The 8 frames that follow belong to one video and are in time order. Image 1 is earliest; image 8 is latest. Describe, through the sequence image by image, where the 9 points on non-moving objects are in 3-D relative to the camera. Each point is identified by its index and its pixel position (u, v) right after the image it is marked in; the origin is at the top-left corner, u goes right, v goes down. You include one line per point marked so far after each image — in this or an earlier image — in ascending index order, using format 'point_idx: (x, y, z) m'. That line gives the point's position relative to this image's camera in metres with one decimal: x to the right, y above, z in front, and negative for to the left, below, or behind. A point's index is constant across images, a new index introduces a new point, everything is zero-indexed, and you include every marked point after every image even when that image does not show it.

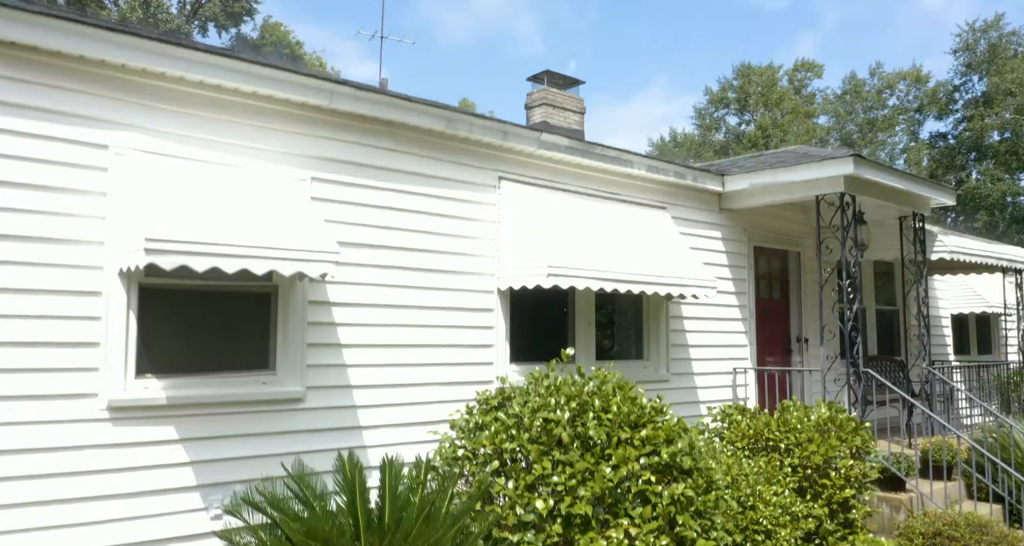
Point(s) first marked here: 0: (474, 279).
0: (-0.3, 0.0, +5.9) m
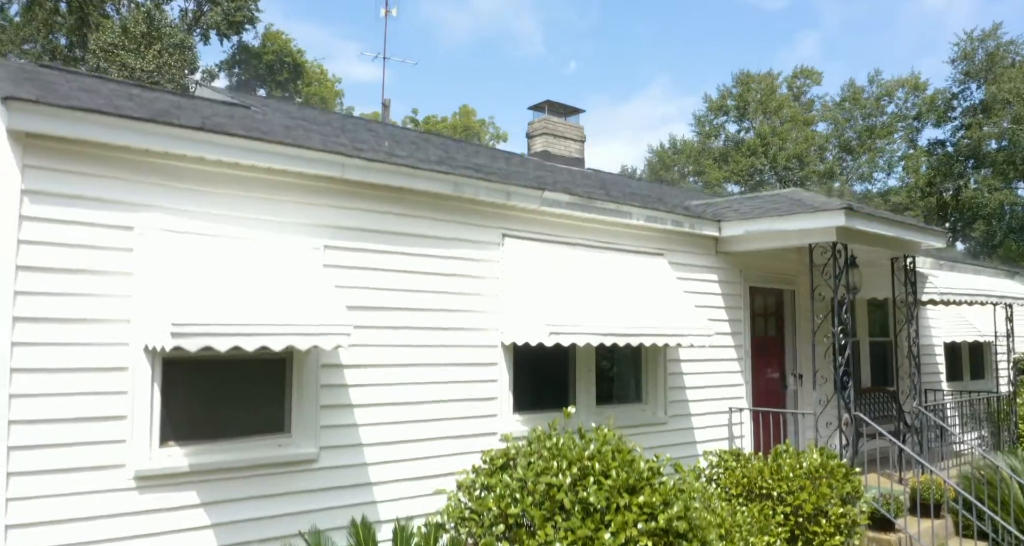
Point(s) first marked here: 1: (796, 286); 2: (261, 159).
0: (-0.2, -0.4, +6.1) m
1: (+3.0, -0.1, +9.2) m
2: (-1.4, +0.7, +5.0) m
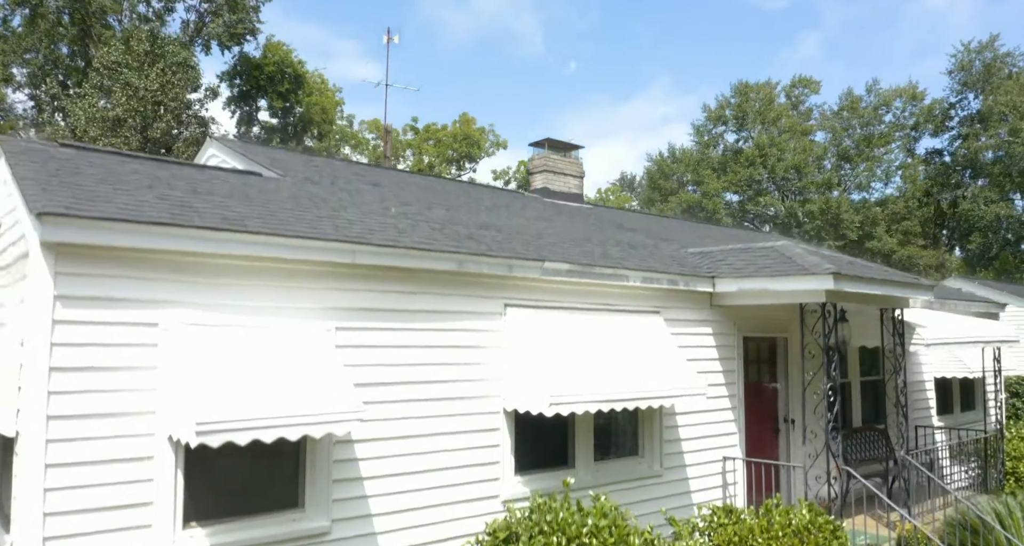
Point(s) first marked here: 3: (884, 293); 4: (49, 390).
0: (-0.2, -1.0, +6.4) m
1: (+3.0, -0.7, +9.4) m
2: (-1.4, +0.1, +5.3) m
3: (+3.4, -0.2, +8.0) m
4: (-2.4, -0.6, +4.5) m
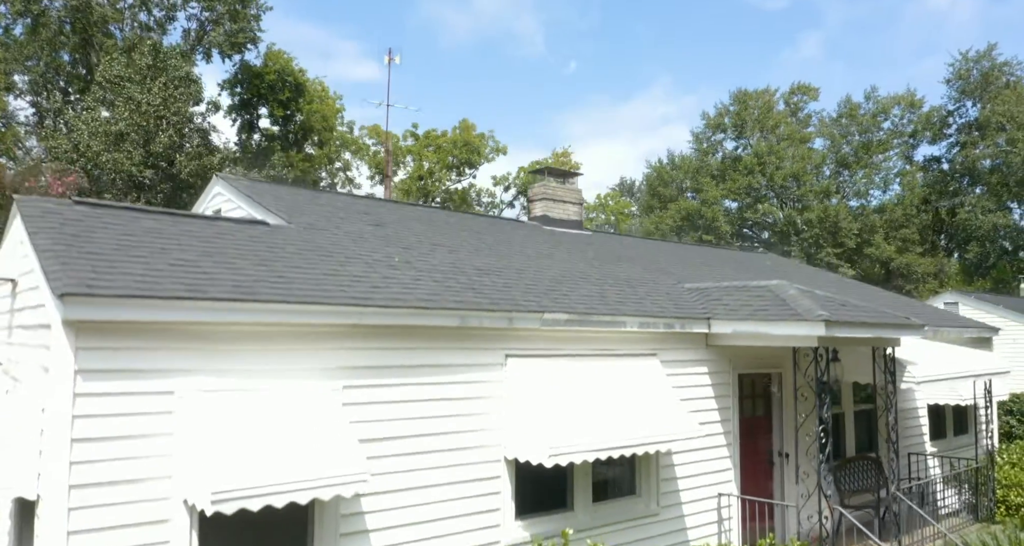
0: (-0.2, -1.4, +6.6) m
1: (+3.0, -1.1, +9.6) m
2: (-1.4, -0.3, +5.5) m
3: (+3.4, -0.6, +8.2) m
4: (-2.4, -1.0, +4.7) m
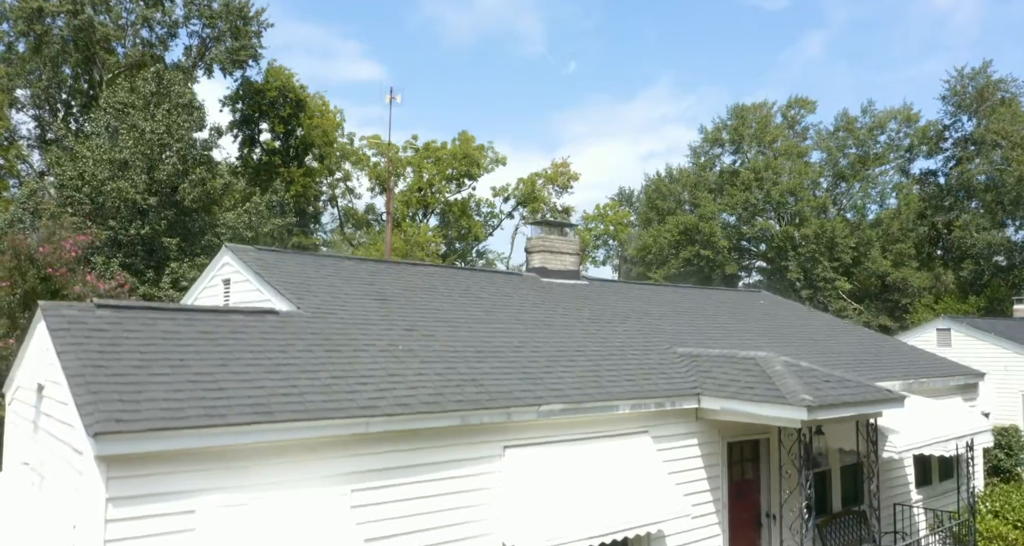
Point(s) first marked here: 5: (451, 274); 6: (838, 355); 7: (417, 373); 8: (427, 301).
0: (-0.2, -2.2, +7.0) m
1: (+3.0, -1.9, +10.0) m
2: (-1.4, -1.1, +5.9) m
3: (+3.4, -1.4, +8.6) m
4: (-2.4, -1.8, +5.1) m
5: (-0.9, 0.0, +12.2) m
6: (+5.0, -1.3, +13.3) m
7: (-0.8, -0.8, +7.3) m
8: (-1.0, -0.3, +10.2) m
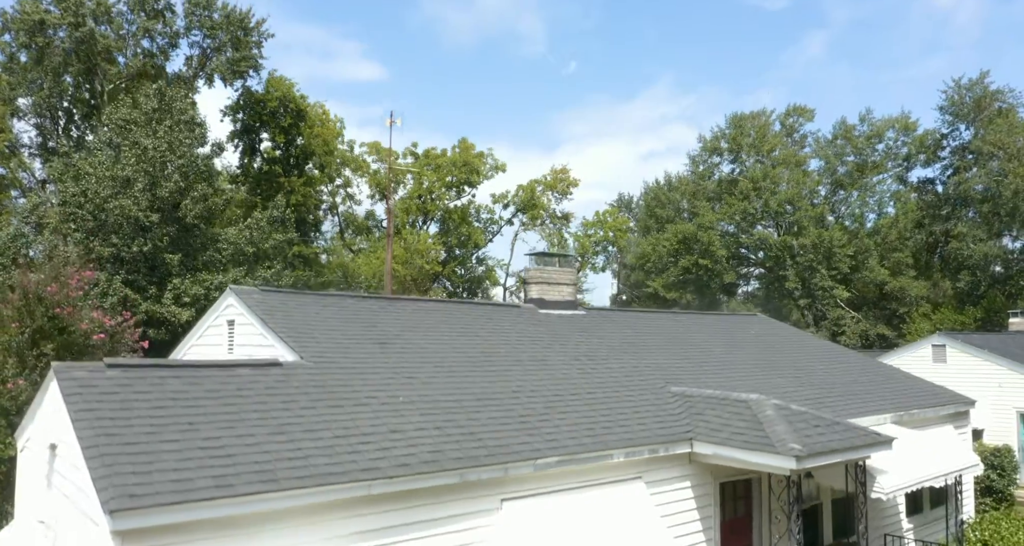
0: (-0.3, -2.7, +7.2) m
1: (+3.0, -2.4, +10.3) m
2: (-1.5, -1.6, +6.1) m
3: (+3.4, -1.9, +8.9) m
4: (-2.5, -2.3, +5.3) m
5: (-0.9, -0.5, +12.4) m
6: (+5.0, -1.8, +13.5) m
7: (-0.8, -1.4, +7.6) m
8: (-1.0, -0.8, +10.4) m
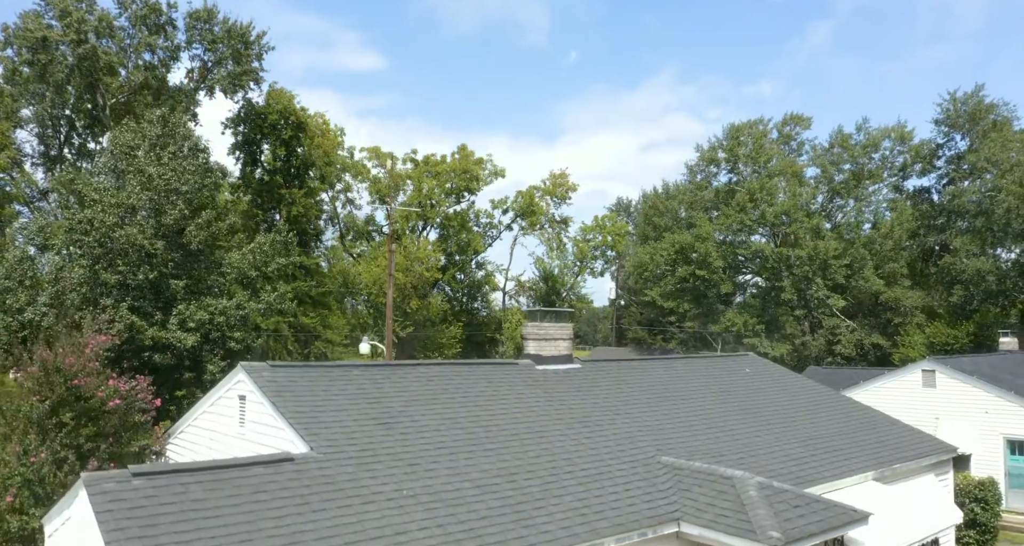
0: (-0.3, -3.7, +7.8) m
1: (+3.0, -3.4, +10.8) m
2: (-1.5, -2.6, +6.6) m
3: (+3.4, -2.9, +9.4) m
4: (-2.5, -3.4, +5.9) m
5: (-0.9, -1.5, +13.0) m
6: (+5.0, -2.8, +14.1) m
7: (-0.9, -2.4, +8.1) m
8: (-1.1, -1.9, +11.0) m
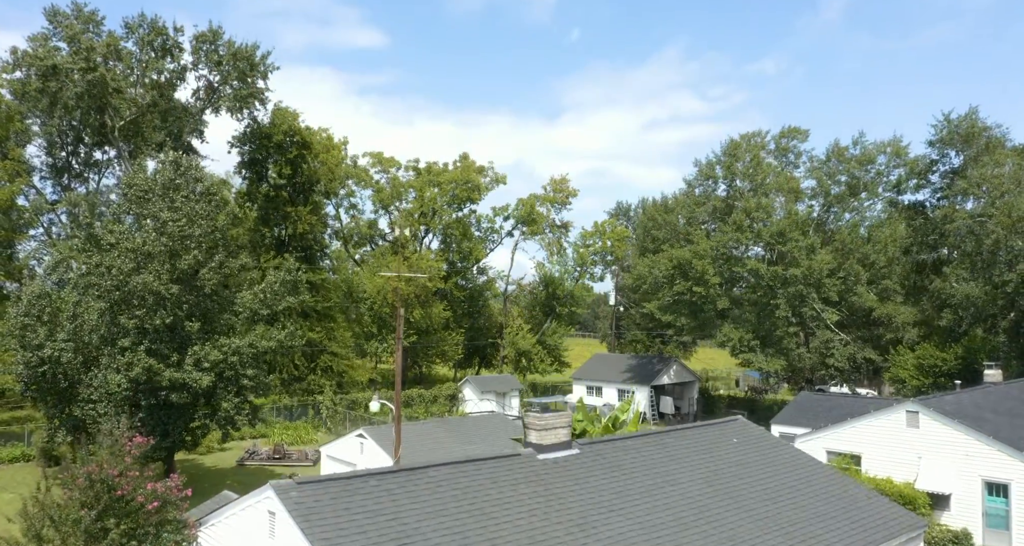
0: (-0.3, -5.6, +9.0) m
1: (+3.0, -5.2, +12.1) m
2: (-1.5, -4.6, +7.9) m
3: (+3.4, -4.8, +10.6) m
4: (-2.4, -5.4, +7.1) m
5: (-0.9, -3.3, +14.2) m
6: (+5.0, -4.5, +15.3) m
7: (-0.8, -4.3, +9.3) m
8: (-1.0, -3.7, +12.2) m
